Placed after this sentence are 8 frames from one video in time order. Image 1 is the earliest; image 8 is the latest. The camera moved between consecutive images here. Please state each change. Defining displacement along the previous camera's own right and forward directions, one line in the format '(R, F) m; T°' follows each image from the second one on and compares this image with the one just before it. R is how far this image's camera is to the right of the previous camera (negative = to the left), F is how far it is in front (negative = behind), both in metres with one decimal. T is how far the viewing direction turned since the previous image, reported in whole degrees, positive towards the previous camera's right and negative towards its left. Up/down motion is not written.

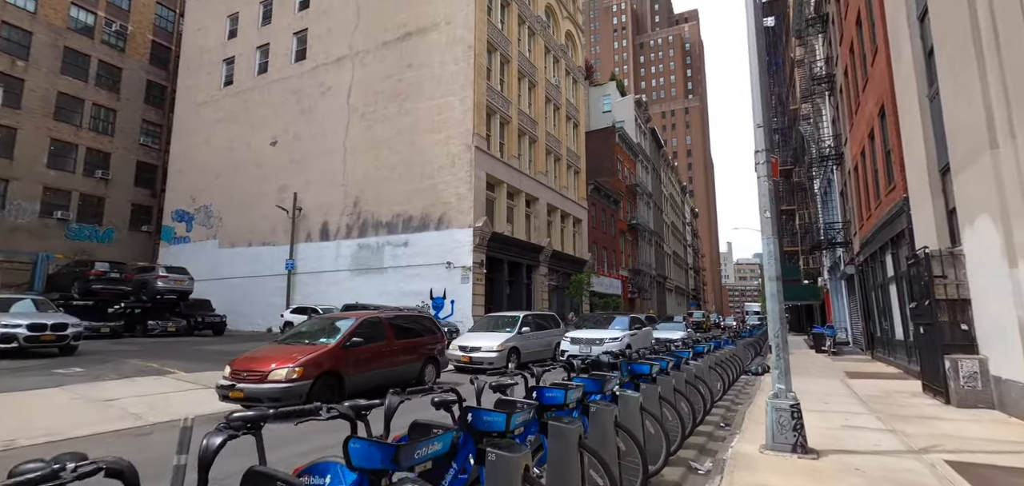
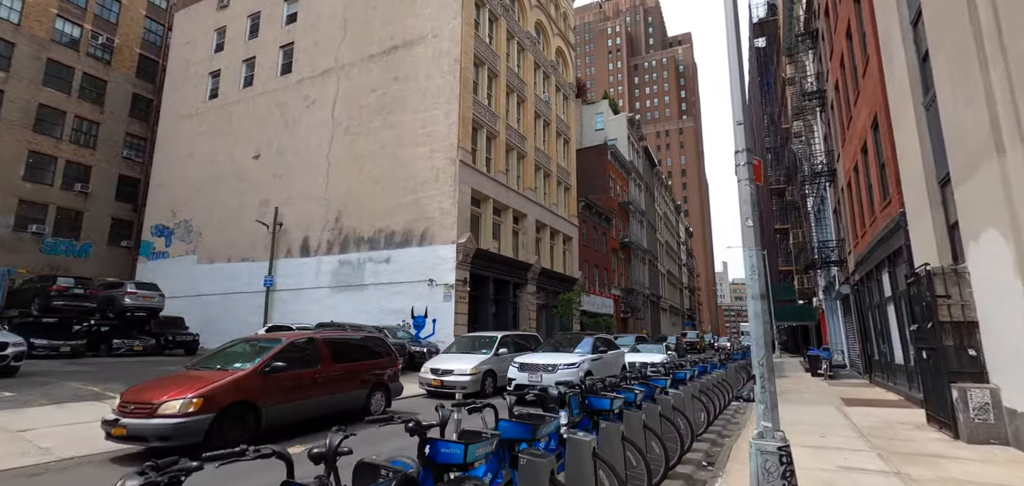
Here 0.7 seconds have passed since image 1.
(+0.5, +0.7) m; 0°
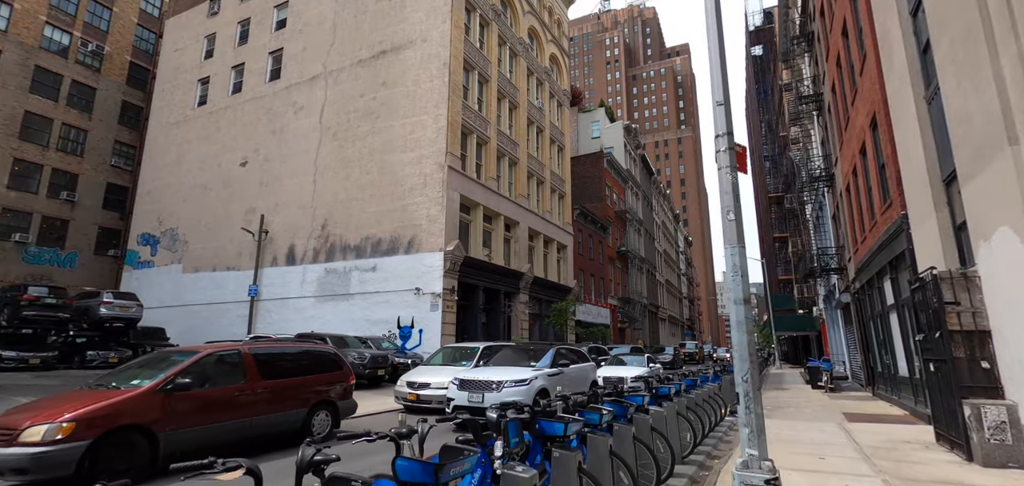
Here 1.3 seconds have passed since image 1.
(+0.4, +0.7) m; 0°
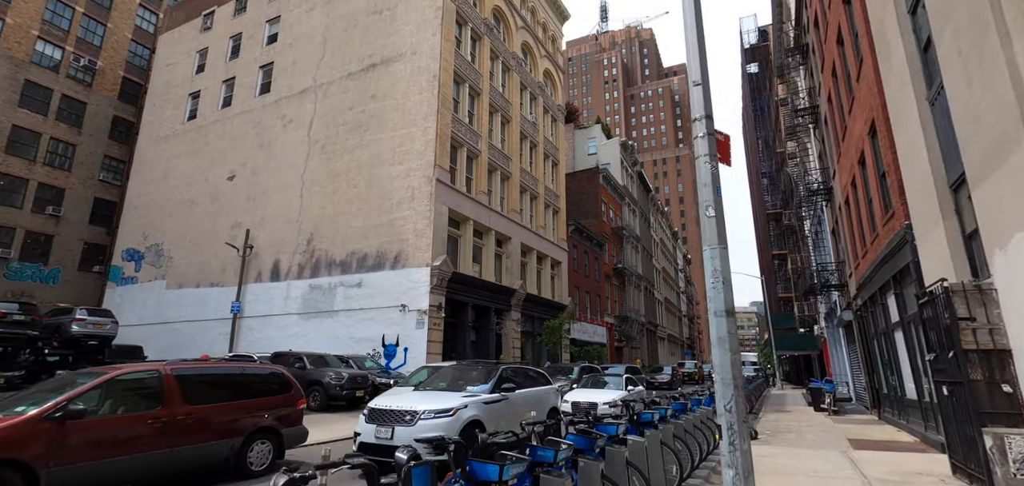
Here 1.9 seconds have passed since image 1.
(+0.4, +0.7) m; 0°
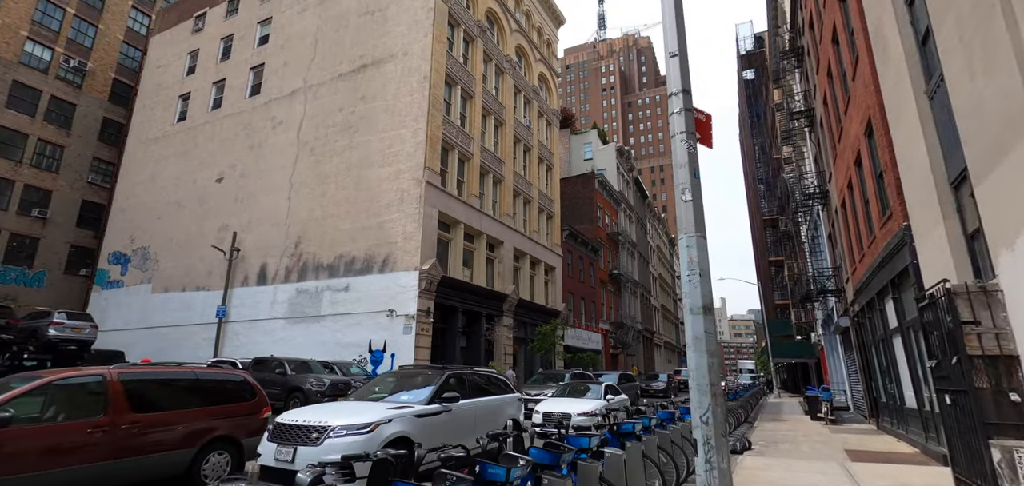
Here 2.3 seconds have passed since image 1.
(+0.3, +0.4) m; 0°
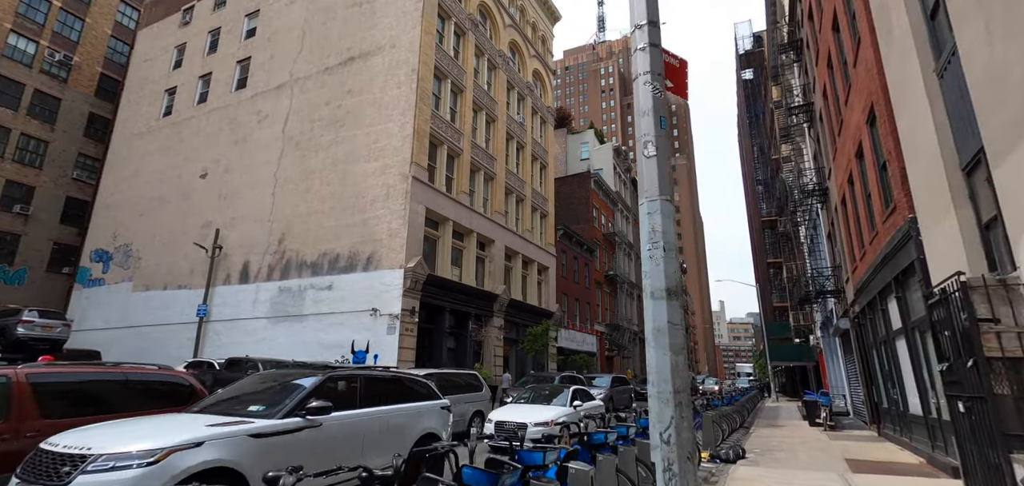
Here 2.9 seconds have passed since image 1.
(+0.4, +0.7) m; 0°
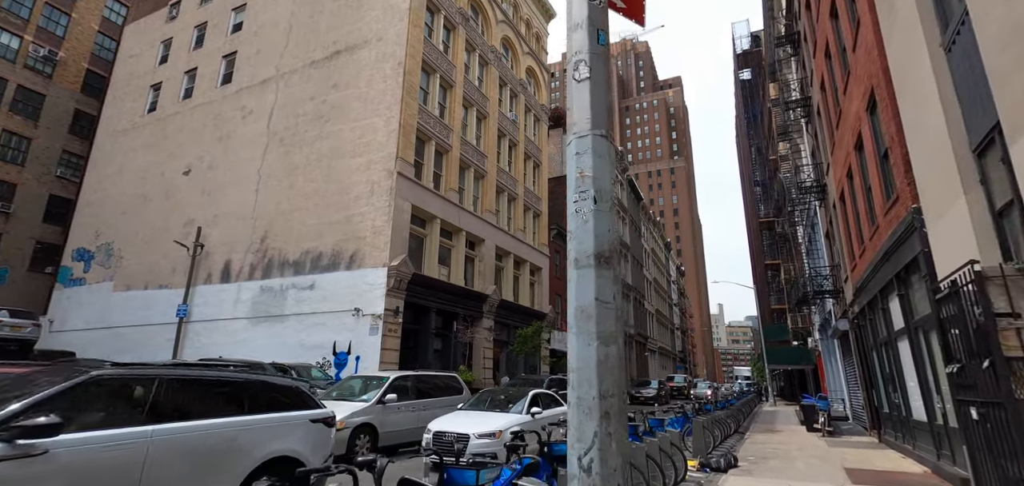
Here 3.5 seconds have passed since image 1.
(+0.4, +0.7) m; 0°
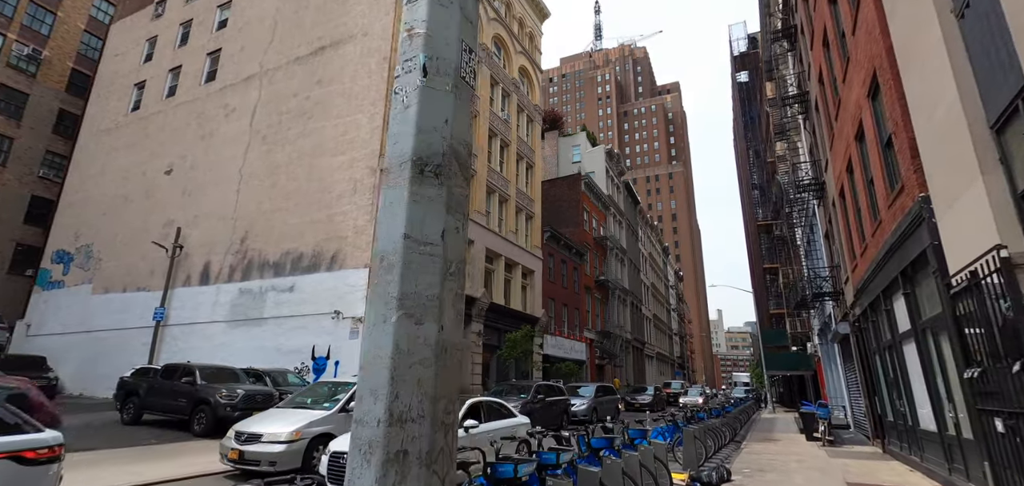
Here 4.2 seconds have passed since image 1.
(+0.4, +0.7) m; 0°
